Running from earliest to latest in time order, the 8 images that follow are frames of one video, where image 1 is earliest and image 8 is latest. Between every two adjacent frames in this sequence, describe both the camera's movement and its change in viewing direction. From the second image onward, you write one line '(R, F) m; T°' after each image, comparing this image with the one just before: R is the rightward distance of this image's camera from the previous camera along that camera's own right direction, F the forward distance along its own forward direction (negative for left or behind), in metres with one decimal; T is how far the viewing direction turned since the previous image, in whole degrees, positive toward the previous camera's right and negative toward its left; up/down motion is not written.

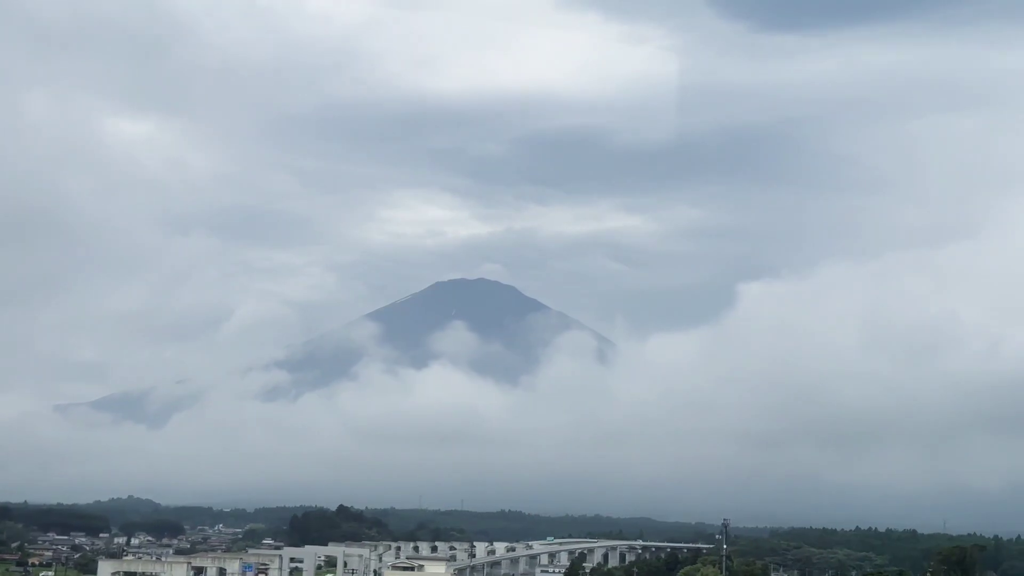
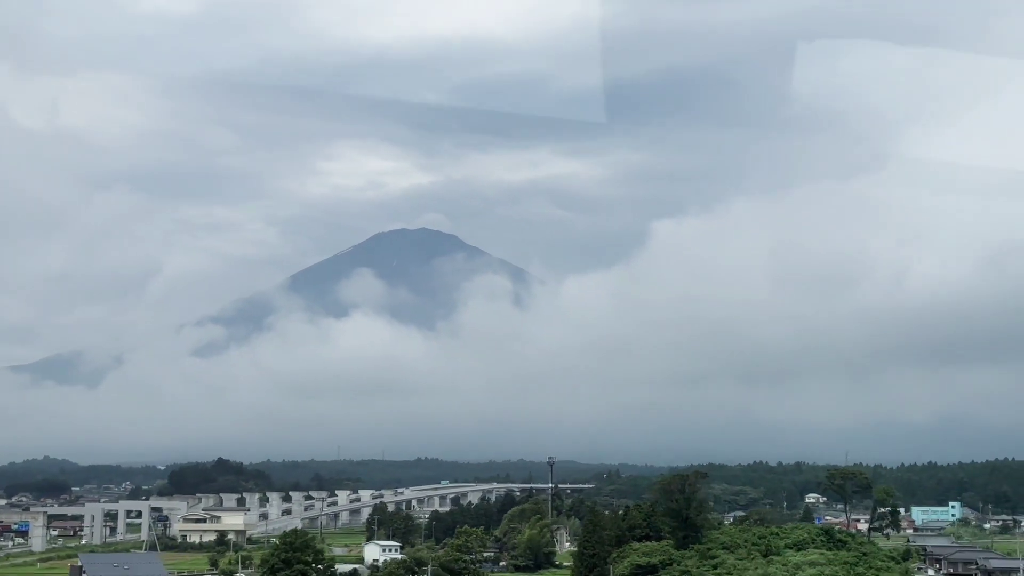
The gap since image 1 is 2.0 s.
(+7.7, +2.4) m; +2°
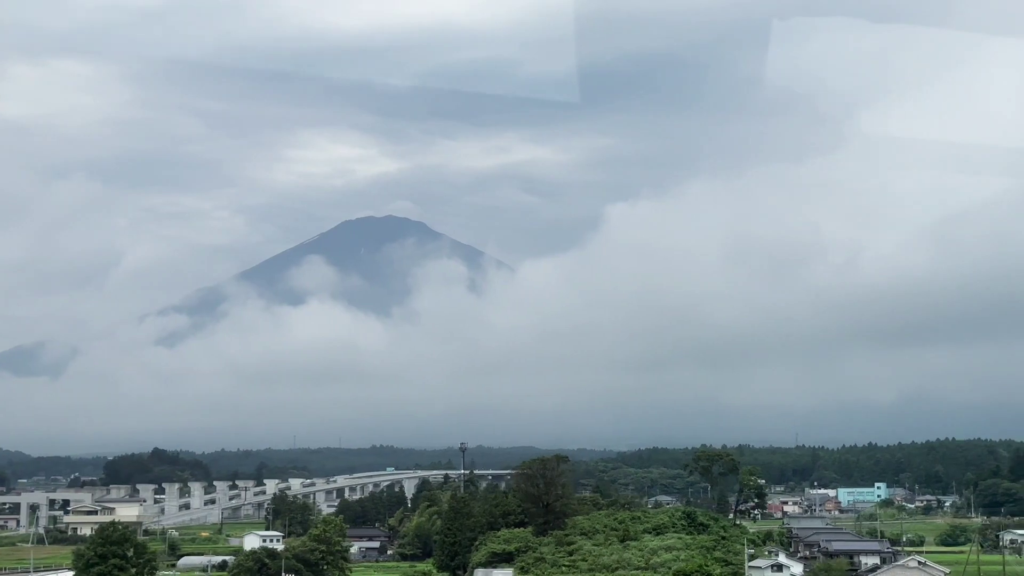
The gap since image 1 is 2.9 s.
(+3.4, +1.0) m; +1°
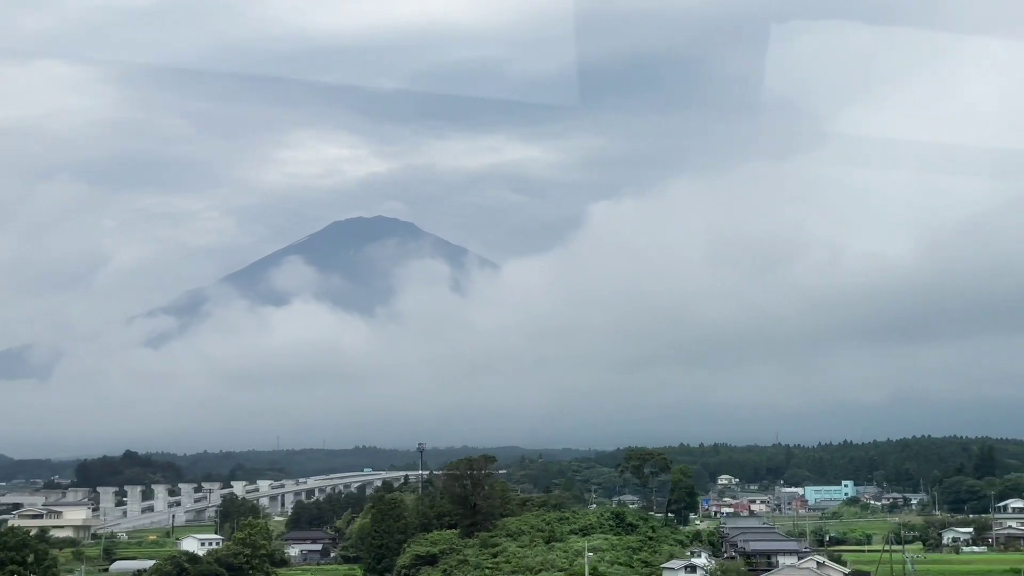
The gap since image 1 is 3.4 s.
(+1.9, +0.6) m; 0°
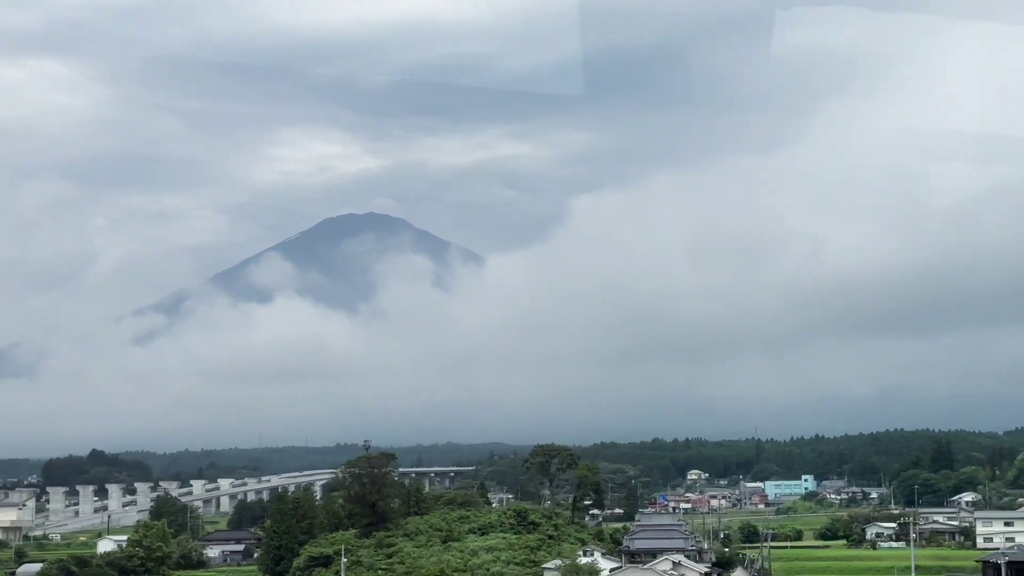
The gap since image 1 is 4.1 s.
(+2.6, +0.8) m; 0°
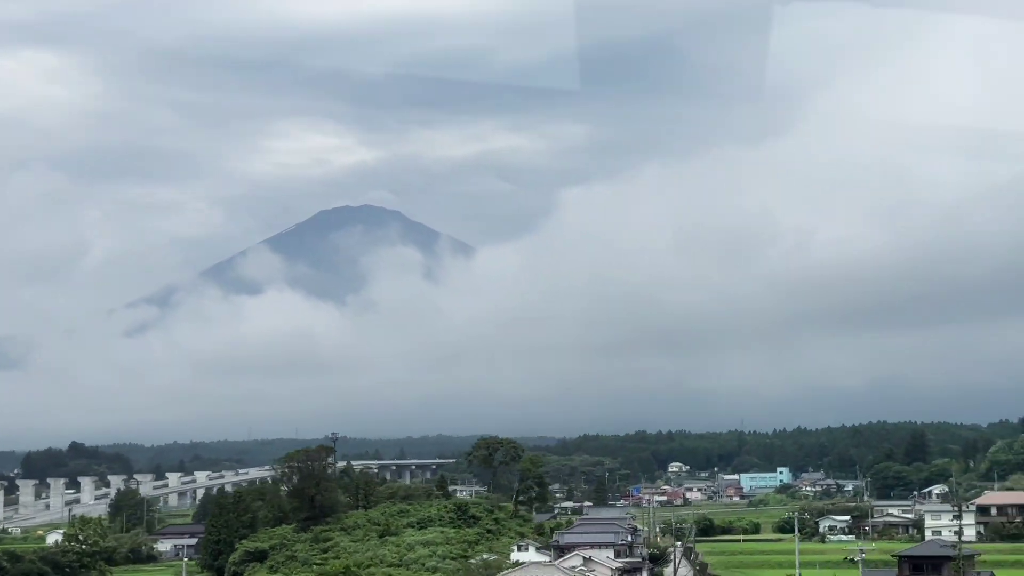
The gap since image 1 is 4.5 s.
(+1.5, +0.5) m; 0°
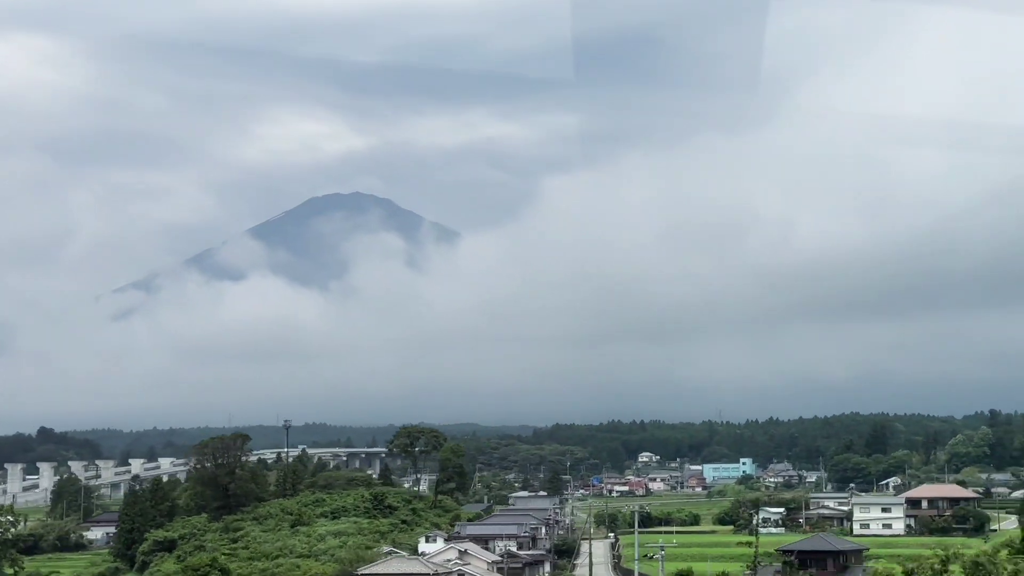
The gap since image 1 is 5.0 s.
(+1.8, +0.6) m; 0°
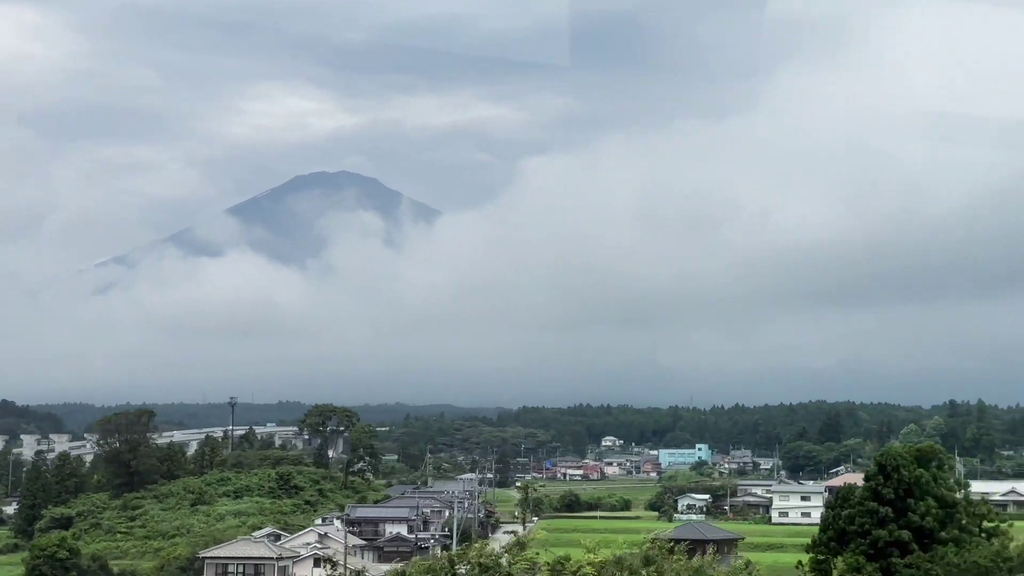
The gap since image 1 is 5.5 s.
(+1.8, +0.7) m; +1°
